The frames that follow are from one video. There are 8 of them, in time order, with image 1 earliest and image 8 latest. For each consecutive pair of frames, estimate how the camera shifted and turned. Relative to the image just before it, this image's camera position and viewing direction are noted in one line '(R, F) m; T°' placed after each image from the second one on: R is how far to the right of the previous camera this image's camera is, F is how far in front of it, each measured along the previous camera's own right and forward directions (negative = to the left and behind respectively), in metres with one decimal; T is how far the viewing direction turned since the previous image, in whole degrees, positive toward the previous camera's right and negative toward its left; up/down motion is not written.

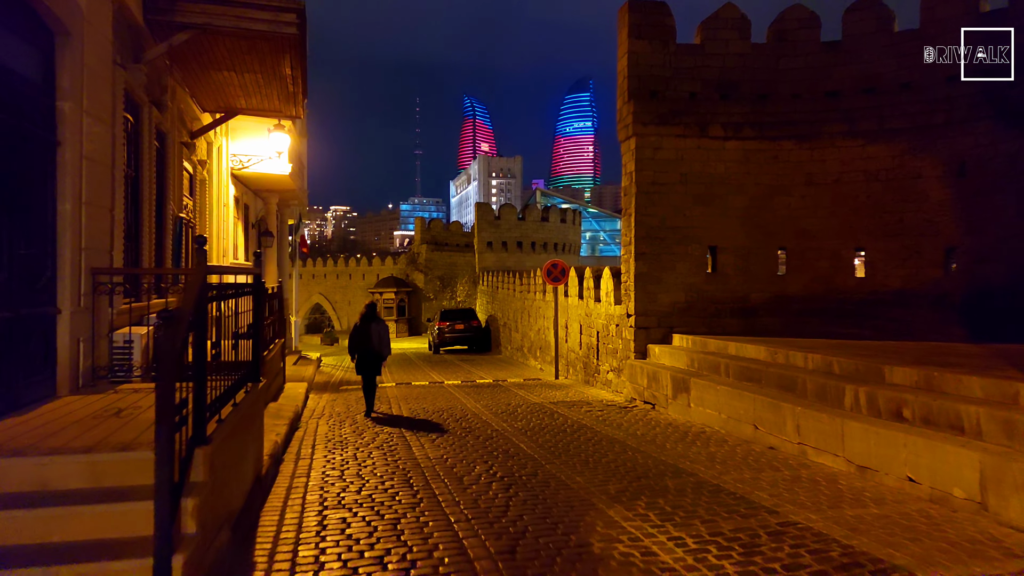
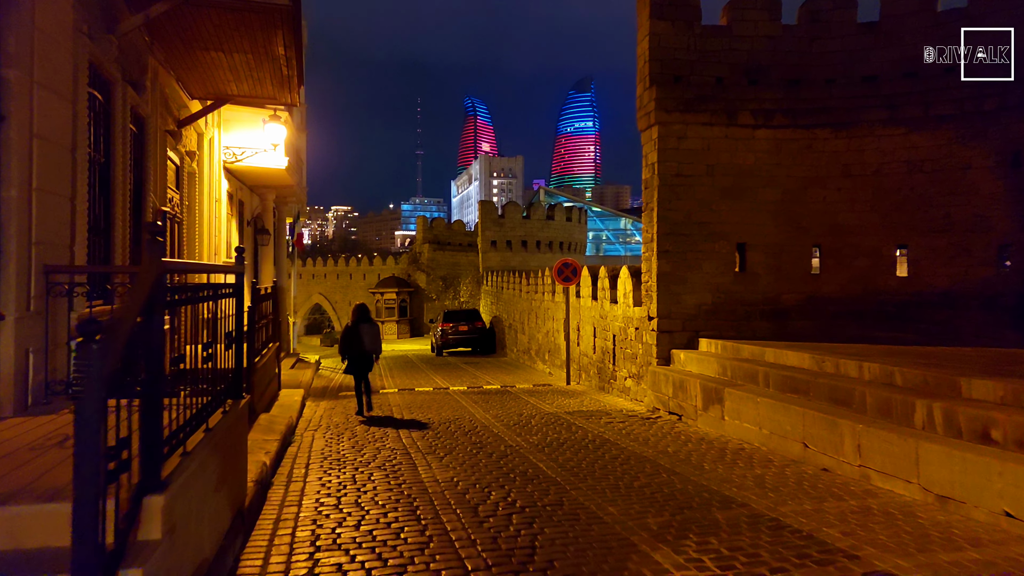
(-0.1, +0.8) m; 0°
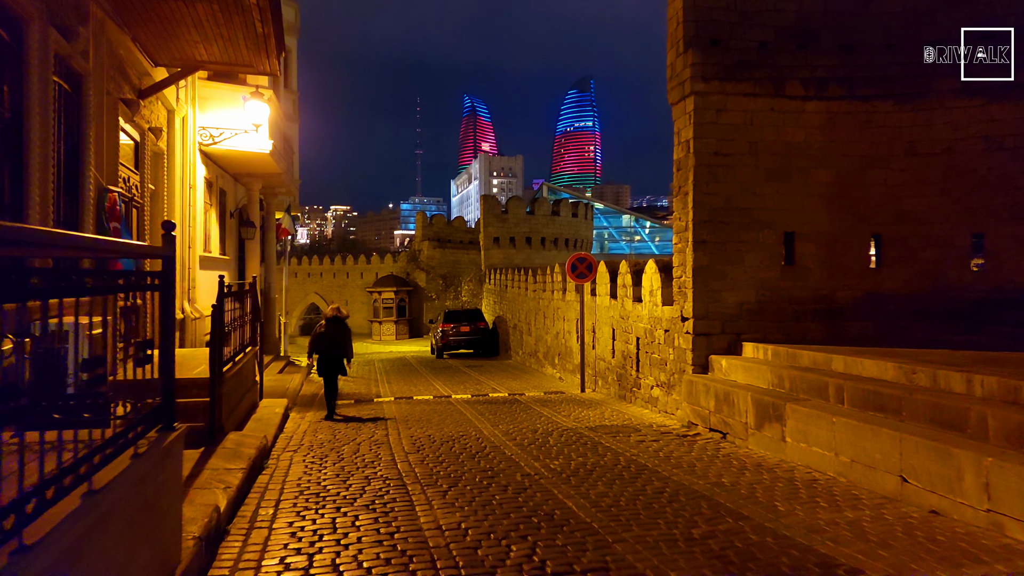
(-0.1, +1.3) m; 0°
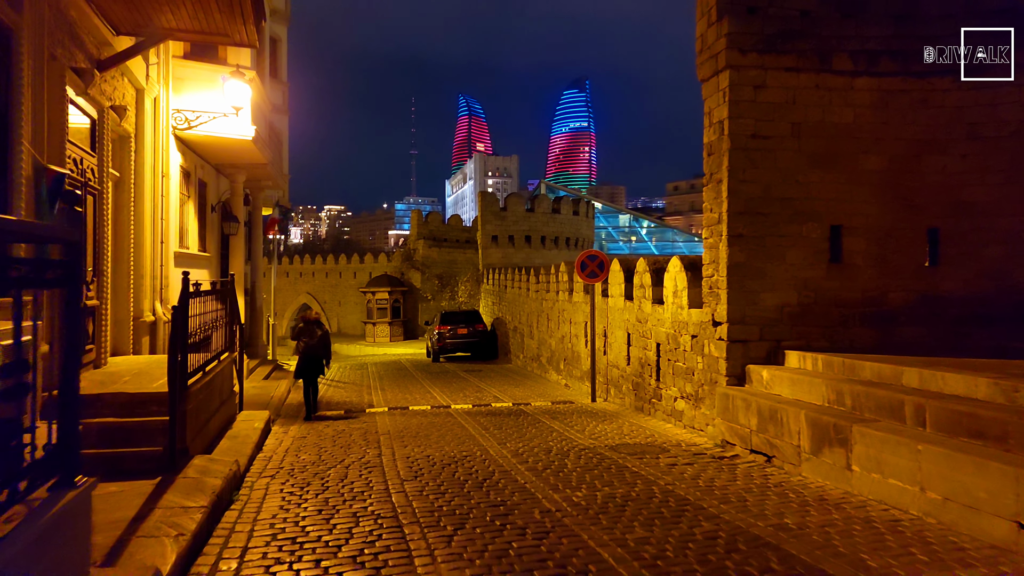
(-0.1, +1.0) m; 0°
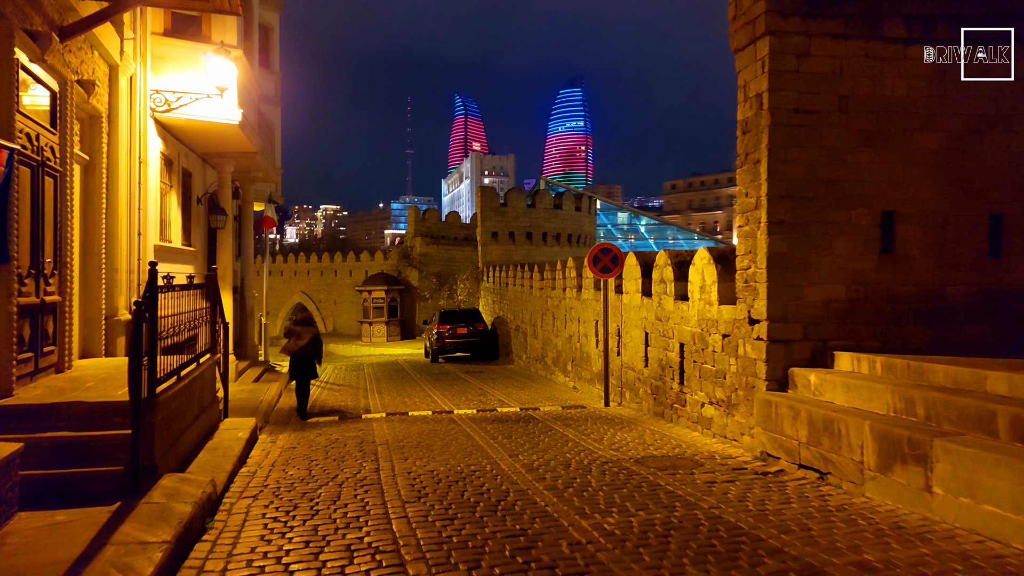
(-0.1, +0.8) m; 0°
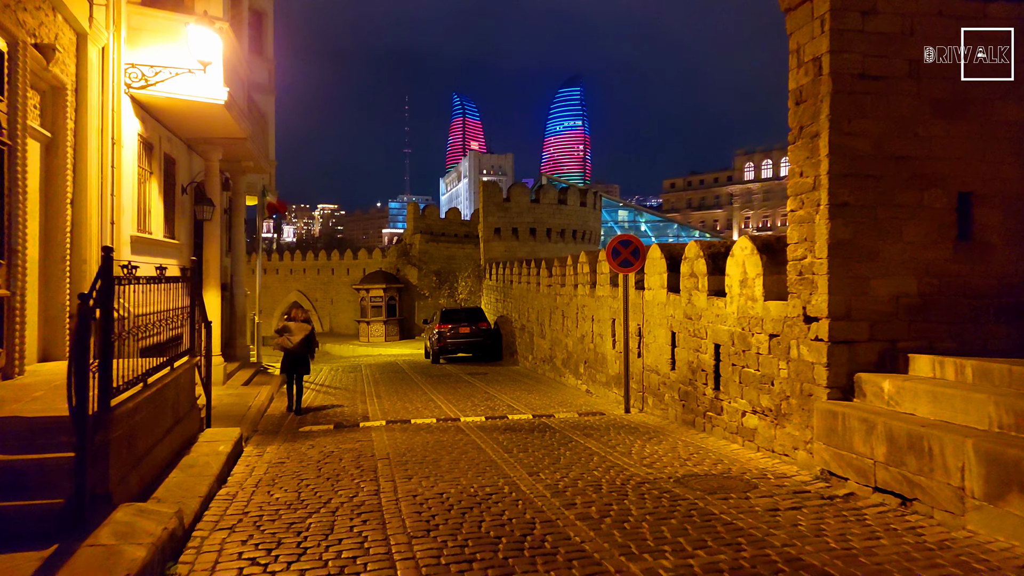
(-0.2, +0.9) m; 0°
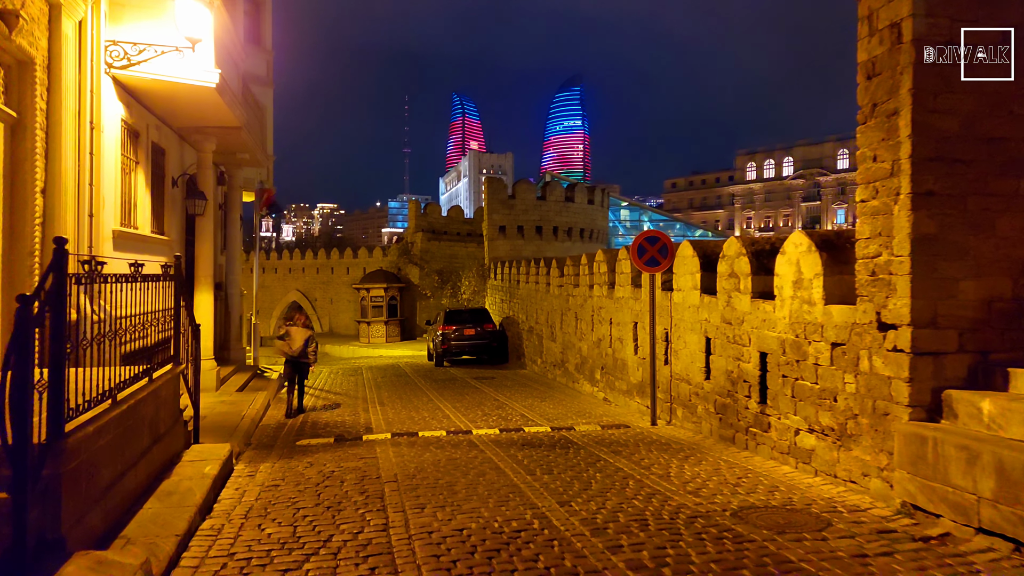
(-0.2, +0.8) m; 0°
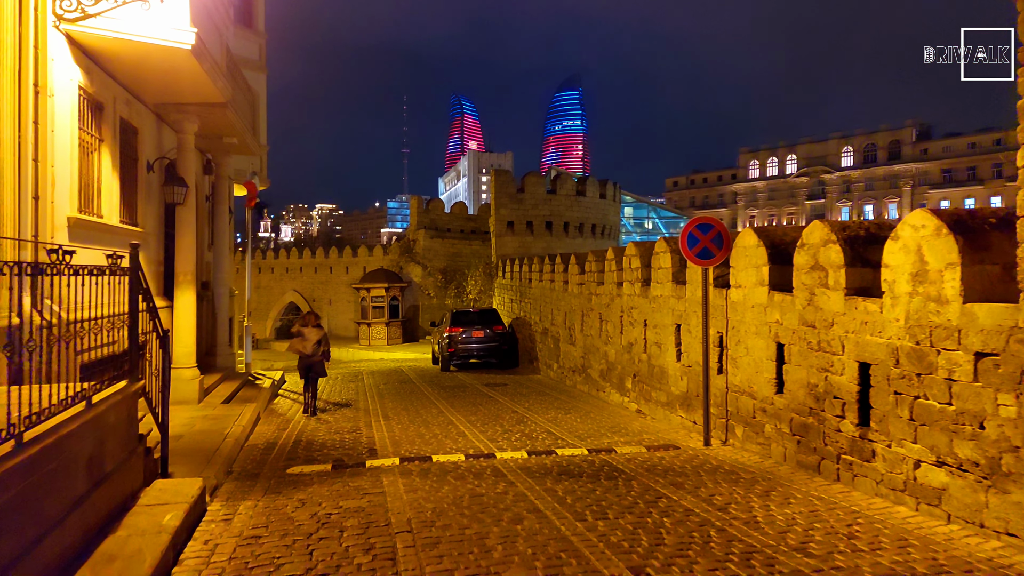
(-0.3, +1.3) m; 0°
